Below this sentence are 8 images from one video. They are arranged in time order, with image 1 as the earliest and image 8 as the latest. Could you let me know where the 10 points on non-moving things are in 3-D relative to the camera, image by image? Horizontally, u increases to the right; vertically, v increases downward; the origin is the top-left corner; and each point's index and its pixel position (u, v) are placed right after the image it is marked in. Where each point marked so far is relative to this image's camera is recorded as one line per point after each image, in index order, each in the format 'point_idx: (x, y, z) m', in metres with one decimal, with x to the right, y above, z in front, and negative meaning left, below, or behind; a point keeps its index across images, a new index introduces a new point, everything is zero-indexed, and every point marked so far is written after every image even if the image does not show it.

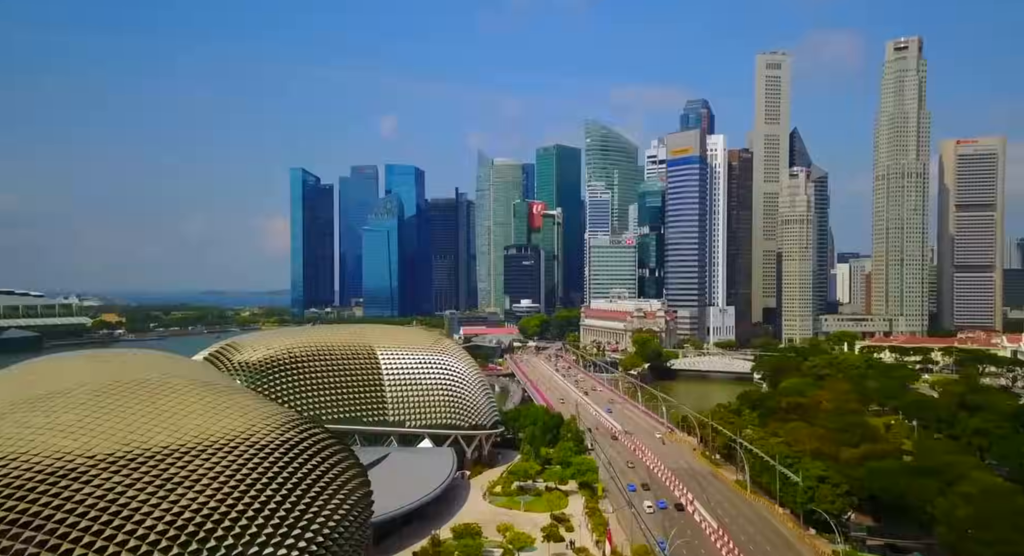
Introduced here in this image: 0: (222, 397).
0: (-6.7, -2.8, +16.6) m
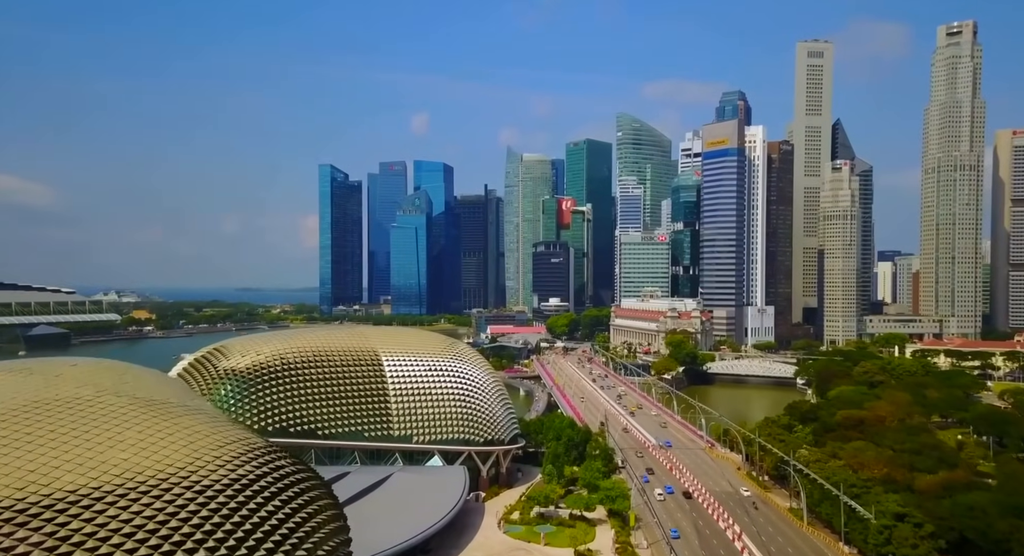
0: (-6.5, -2.7, +13.5) m
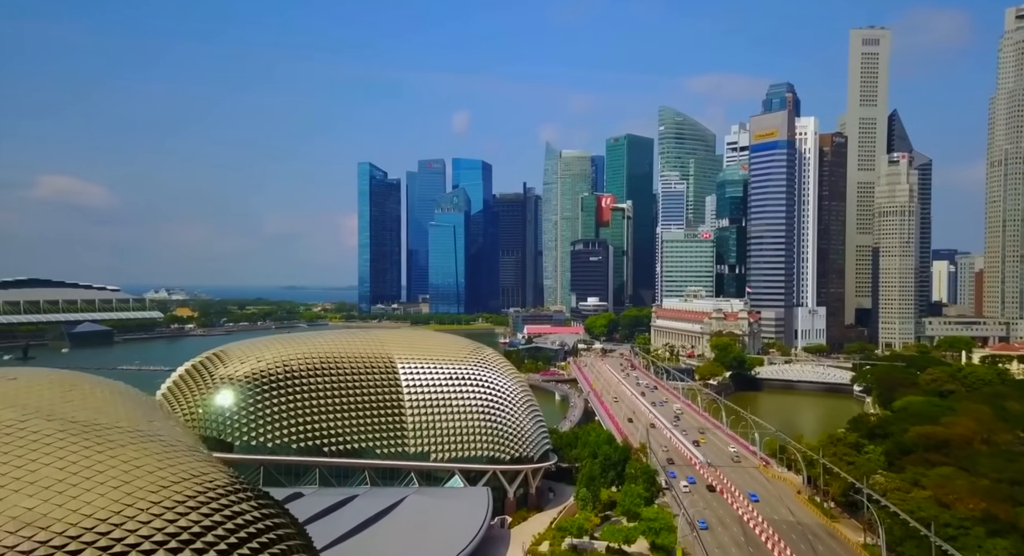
0: (-6.2, -2.6, +10.9) m
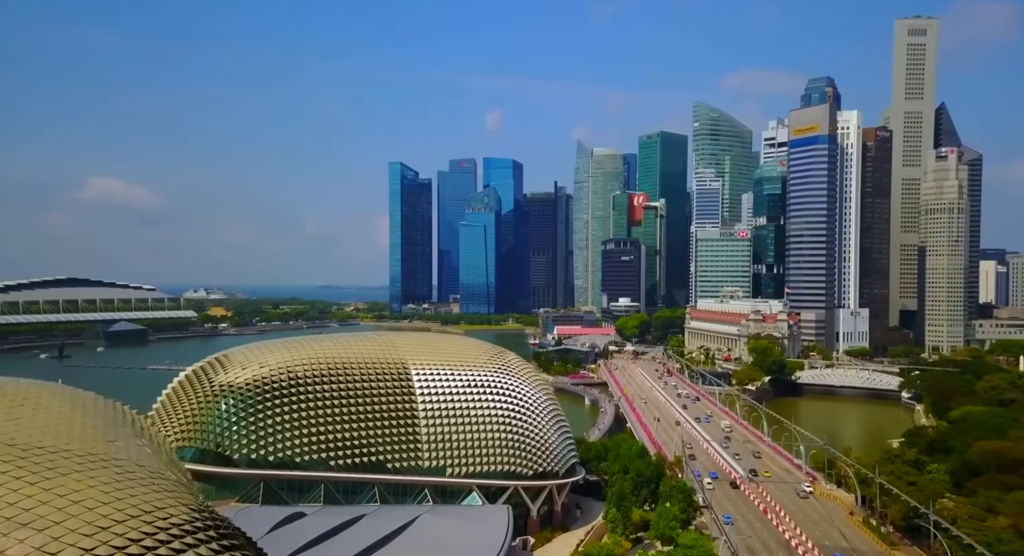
0: (-6.1, -2.6, +9.3) m
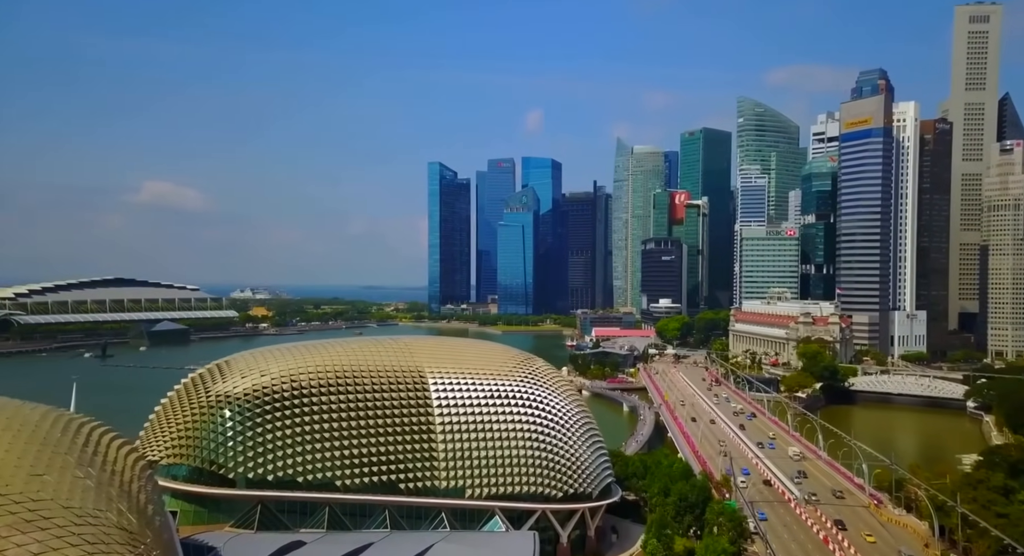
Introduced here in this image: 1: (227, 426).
0: (-6.0, -2.6, +7.4) m
1: (-7.2, -3.7, +18.2) m
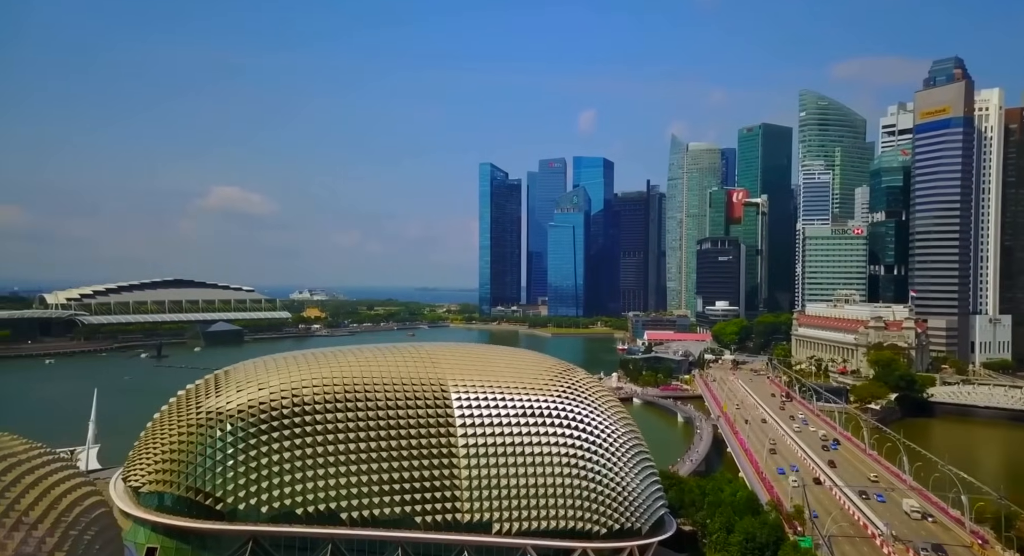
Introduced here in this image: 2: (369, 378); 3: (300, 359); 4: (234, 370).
0: (-6.1, -2.6, +5.1) m
1: (-6.4, -3.7, +16.0) m
2: (-3.5, -2.4, +17.6) m
3: (-5.3, -2.0, +18.1) m
4: (-6.8, -2.2, +17.6) m
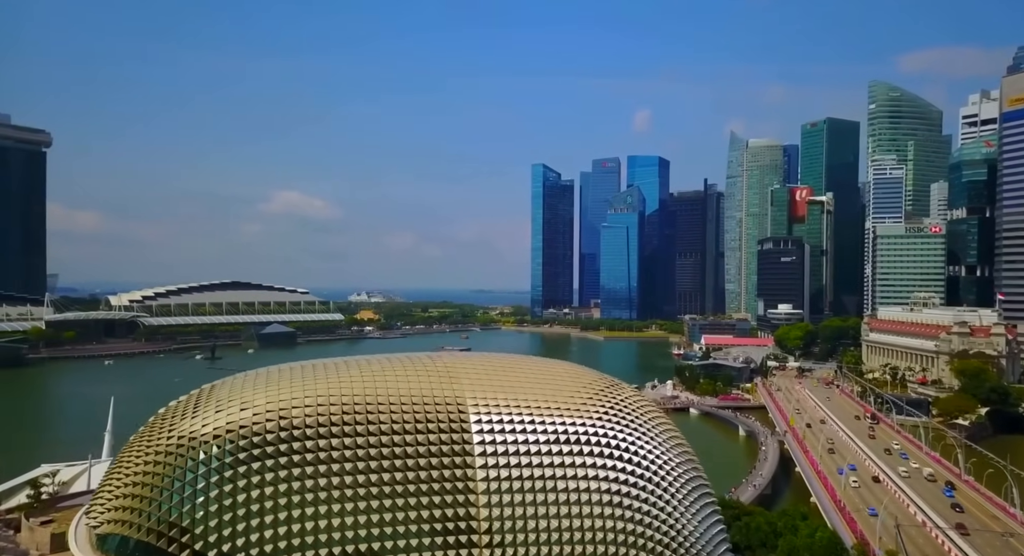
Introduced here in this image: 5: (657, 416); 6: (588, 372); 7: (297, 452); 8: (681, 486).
0: (-6.4, -2.5, +2.6) m
1: (-5.9, -3.7, +13.5) m
2: (-2.8, -2.4, +14.9) m
3: (-4.6, -2.1, +15.6) m
4: (-6.2, -2.2, +15.1) m
5: (+3.7, -3.5, +17.7) m
6: (+1.9, -2.4, +17.9) m
7: (-4.1, -3.3, +13.9) m
8: (+3.8, -4.7, +16.0) m
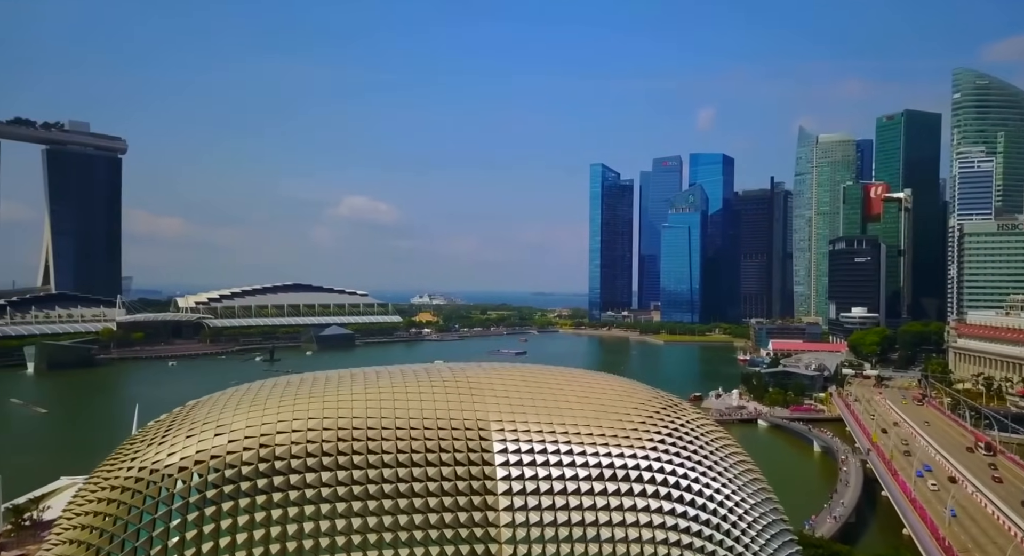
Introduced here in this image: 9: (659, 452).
0: (-6.8, -2.5, +0.5) m
1: (-5.5, -3.7, +11.3) m
2: (-2.3, -2.4, +12.4) m
3: (-4.0, -2.0, +13.2) m
4: (-5.6, -2.2, +12.9) m
5: (+4.5, -3.5, +14.6) m
6: (+2.7, -2.4, +15.0) m
7: (-3.6, -3.3, +11.5) m
8: (+4.4, -4.6, +12.9) m
9: (+2.6, -3.2, +13.0) m
